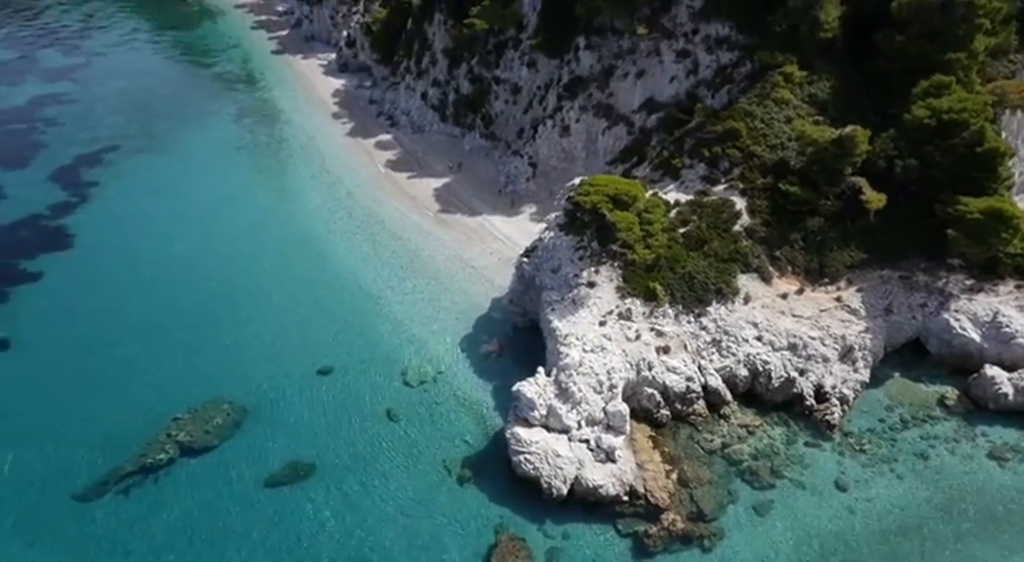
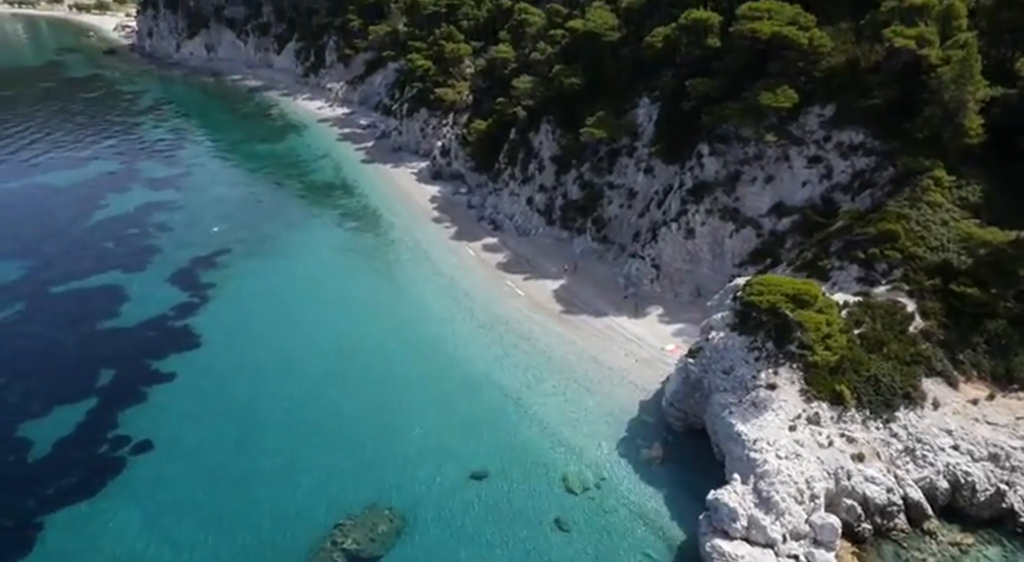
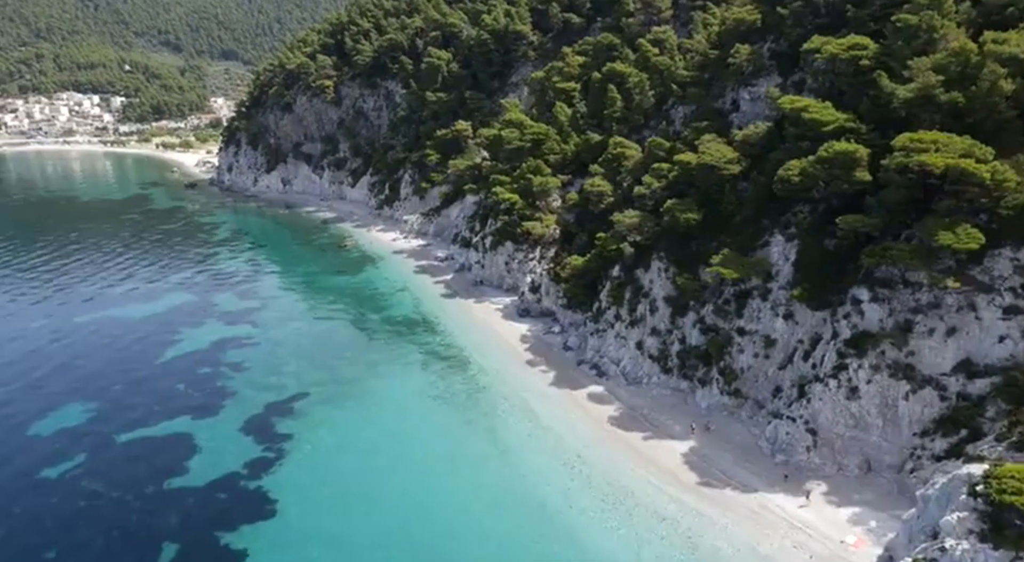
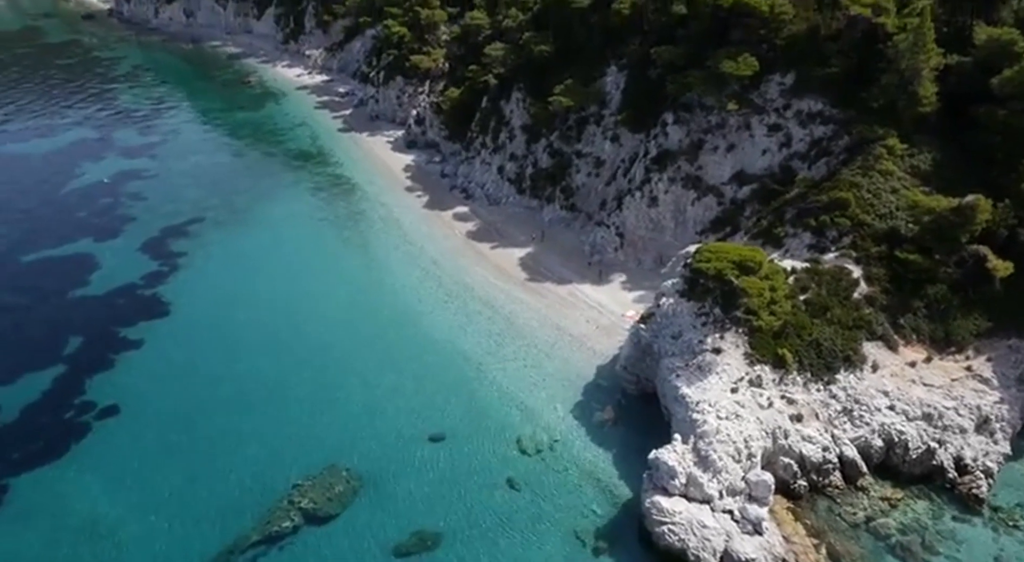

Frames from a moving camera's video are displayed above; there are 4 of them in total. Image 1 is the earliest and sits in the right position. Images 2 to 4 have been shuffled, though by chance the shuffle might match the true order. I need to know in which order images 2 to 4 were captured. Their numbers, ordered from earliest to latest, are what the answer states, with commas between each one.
4, 2, 3
